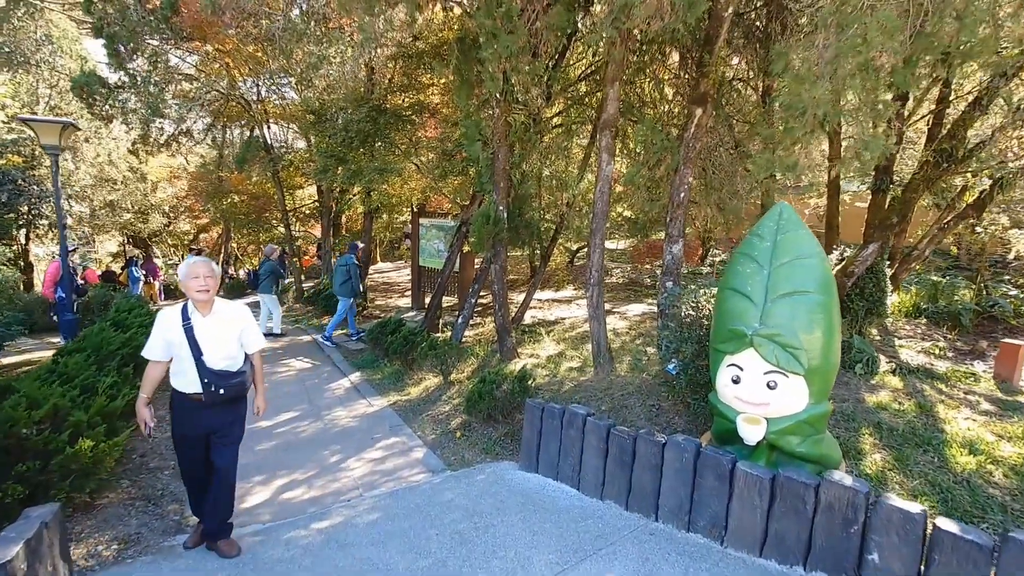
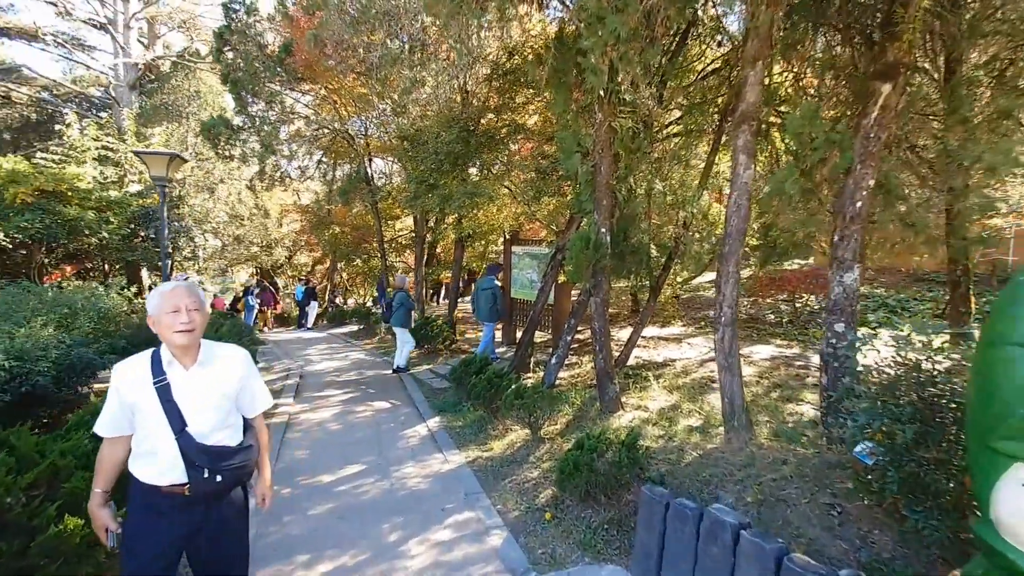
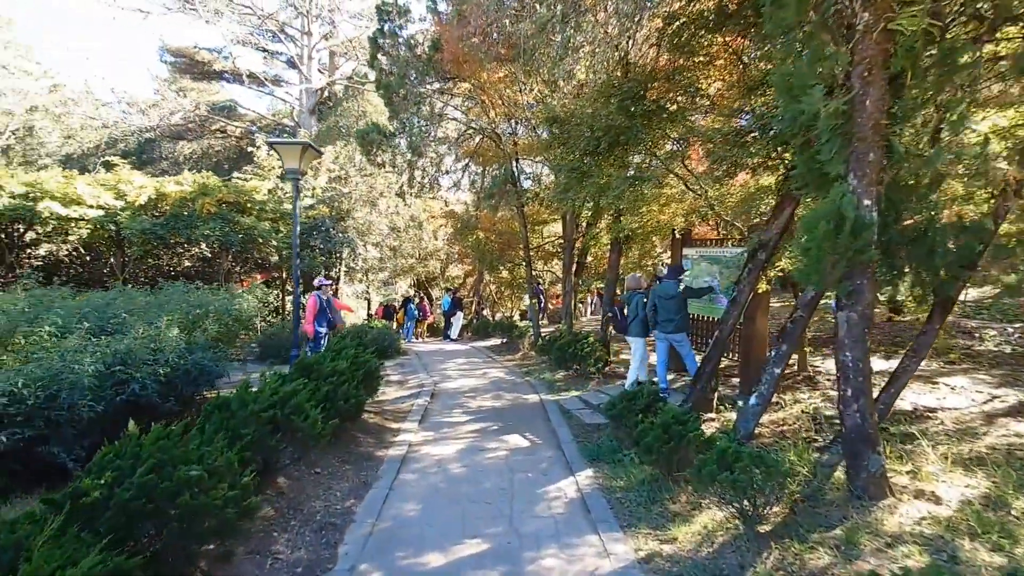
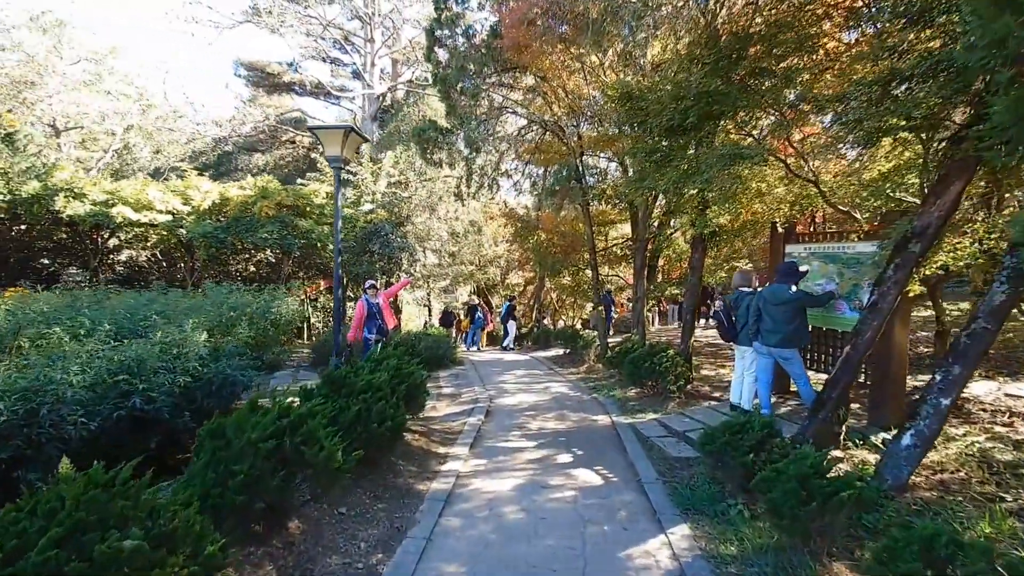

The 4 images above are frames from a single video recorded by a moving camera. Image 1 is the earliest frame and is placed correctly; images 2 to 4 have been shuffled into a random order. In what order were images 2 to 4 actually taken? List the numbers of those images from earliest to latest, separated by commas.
2, 3, 4
